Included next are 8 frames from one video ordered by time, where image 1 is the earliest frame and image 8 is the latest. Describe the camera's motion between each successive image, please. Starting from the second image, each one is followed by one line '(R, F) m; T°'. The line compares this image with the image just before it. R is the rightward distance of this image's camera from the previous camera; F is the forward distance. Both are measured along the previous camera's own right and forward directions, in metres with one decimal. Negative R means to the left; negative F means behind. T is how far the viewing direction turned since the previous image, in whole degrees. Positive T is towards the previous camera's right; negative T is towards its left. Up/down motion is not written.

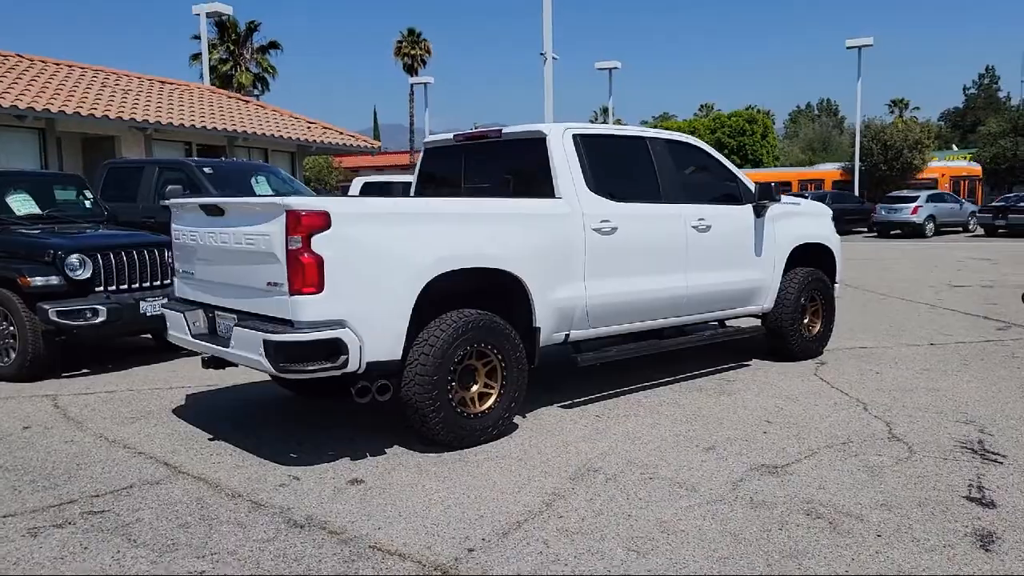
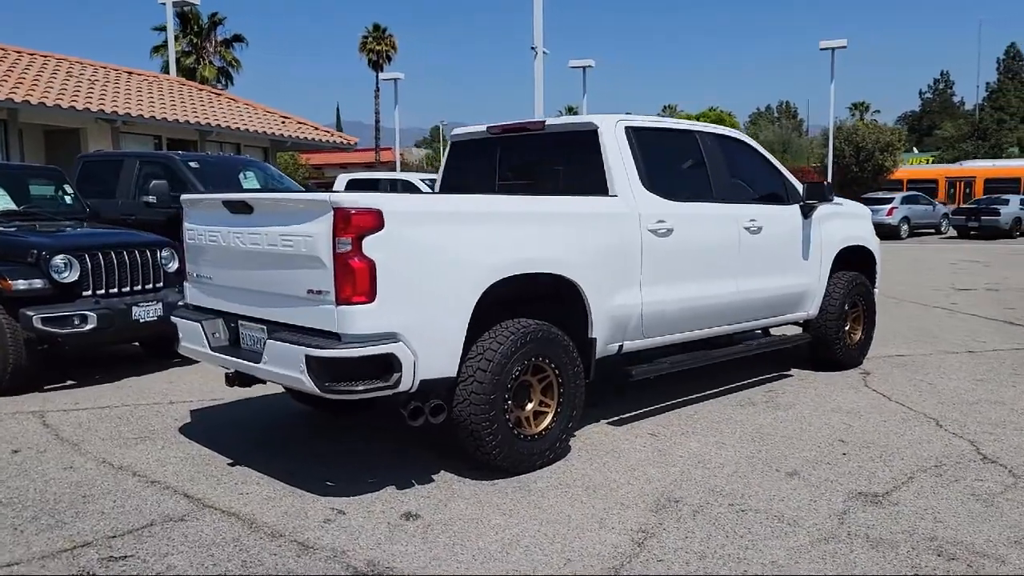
(-0.6, +0.6) m; +3°
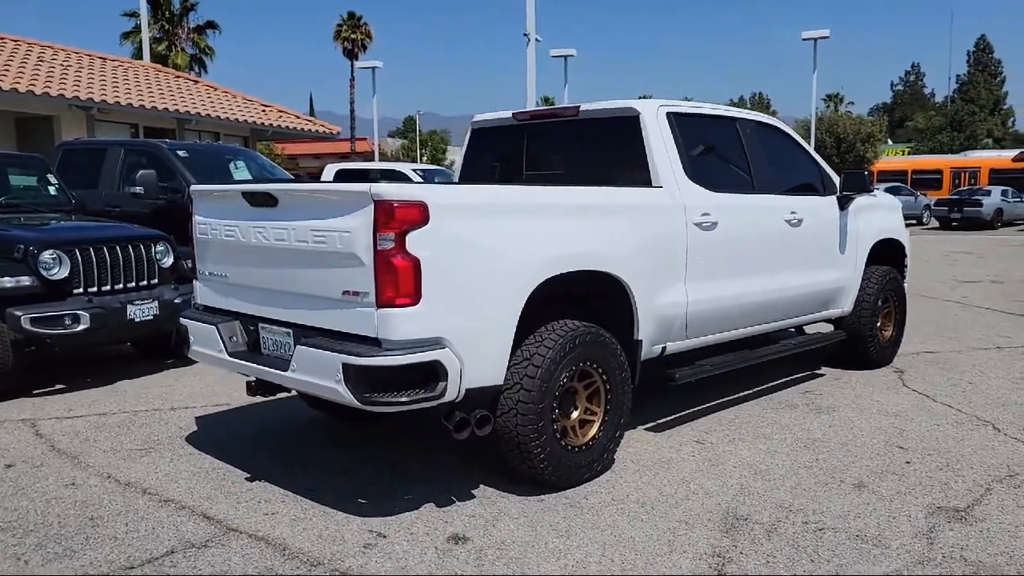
(-0.4, +0.4) m; +2°
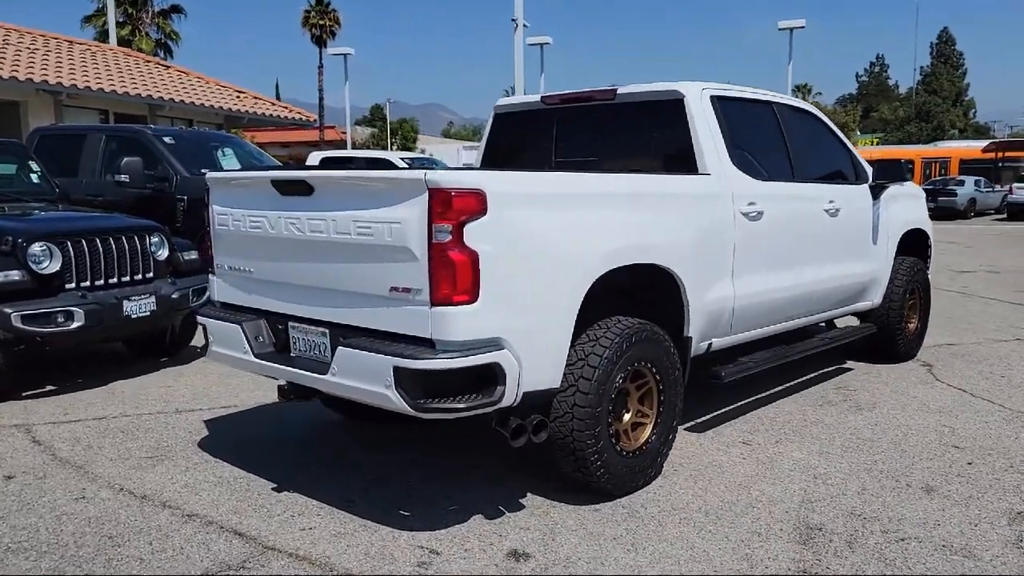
(-0.4, +0.3) m; +2°
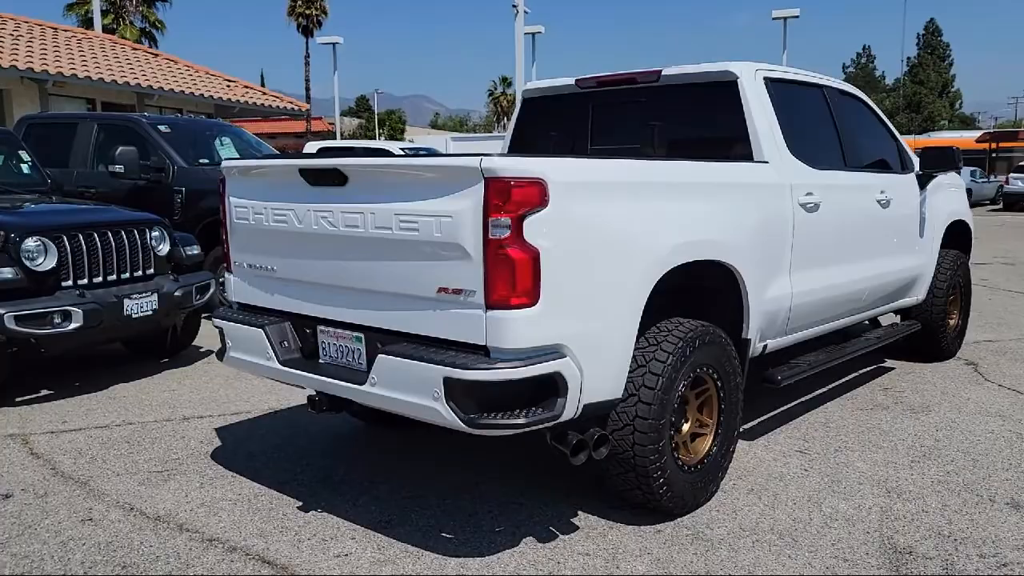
(-0.3, +0.4) m; +1°
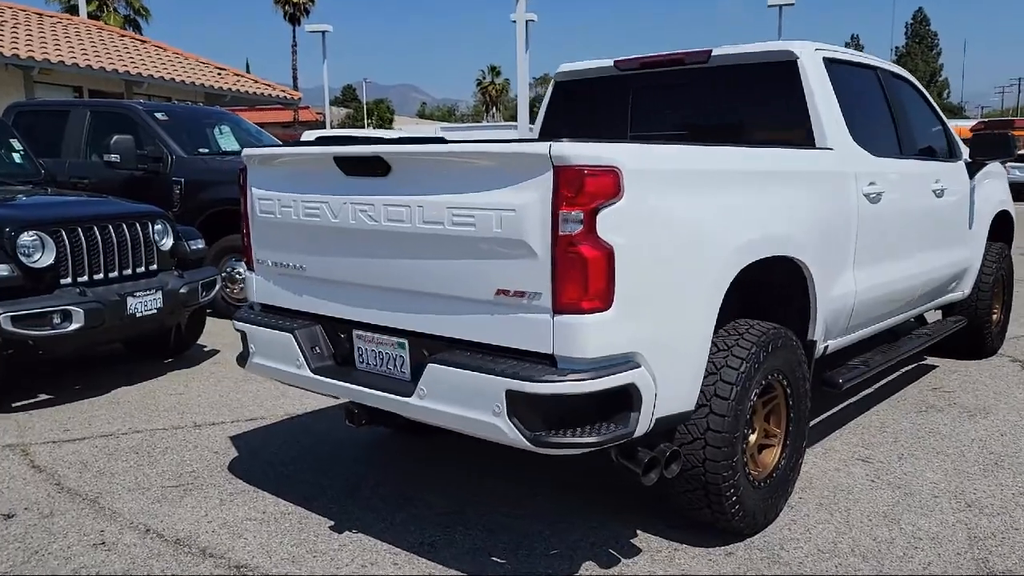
(-0.3, +0.3) m; +1°
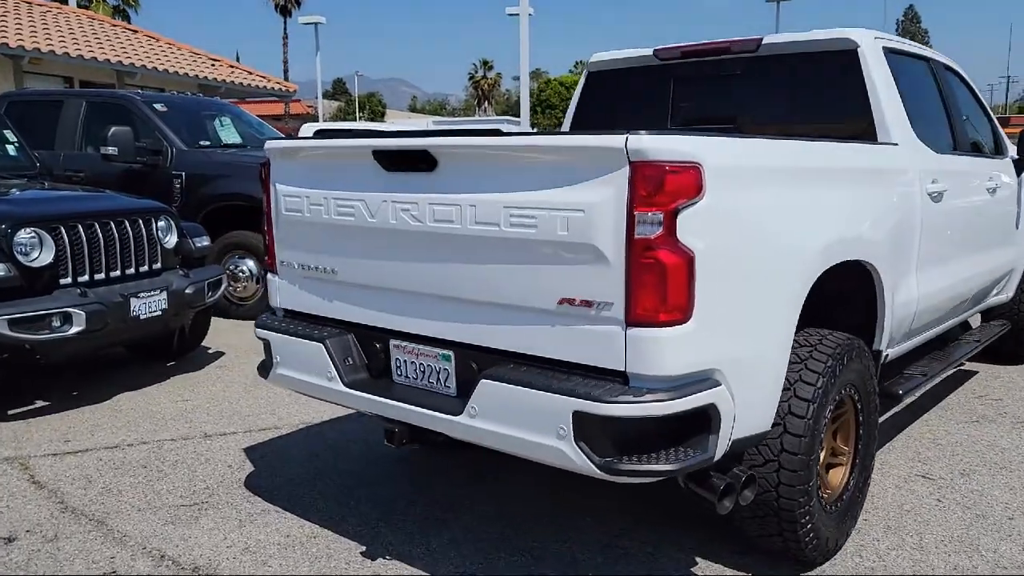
(-0.2, +0.3) m; +1°
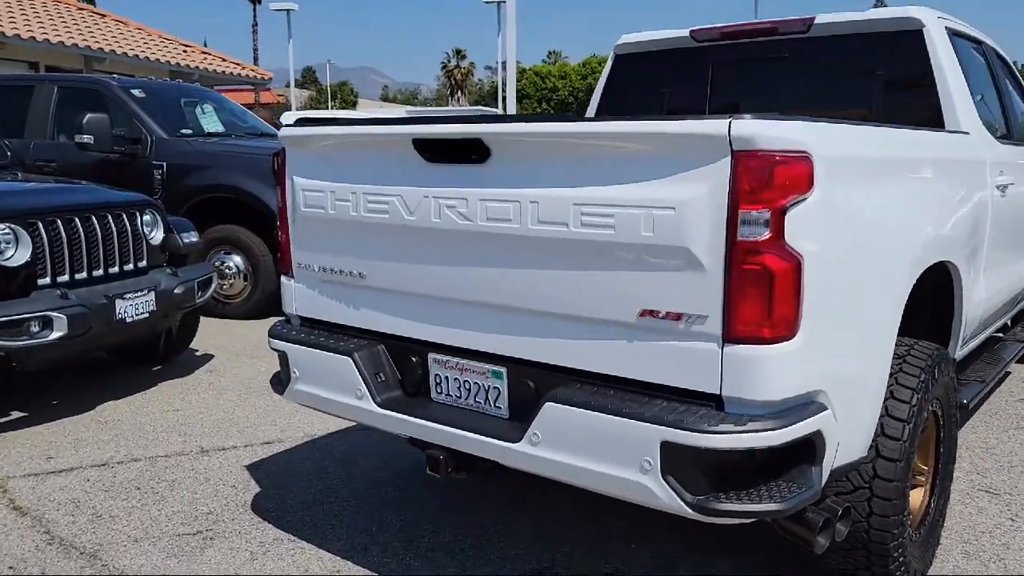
(-0.3, +0.4) m; +2°
